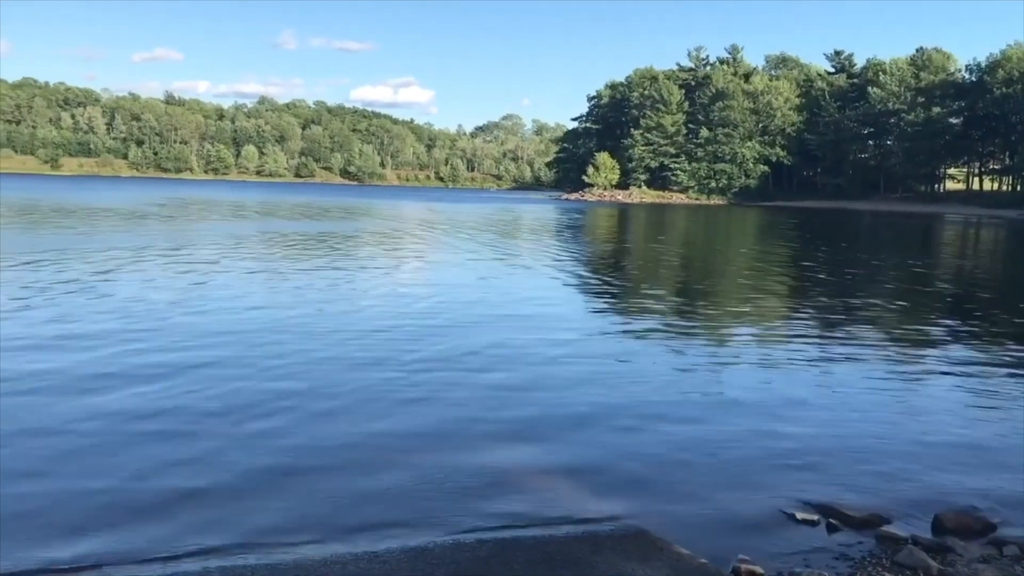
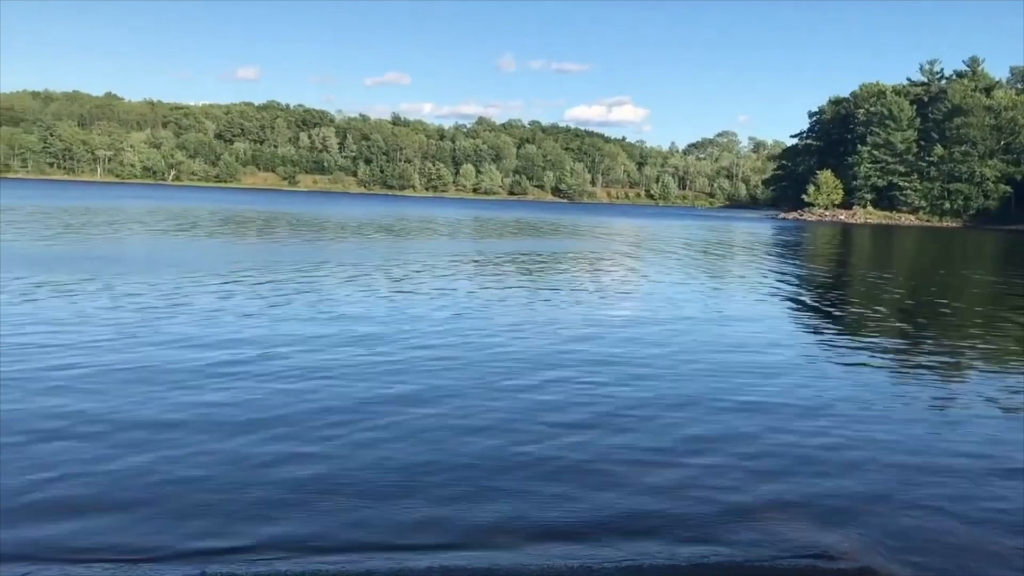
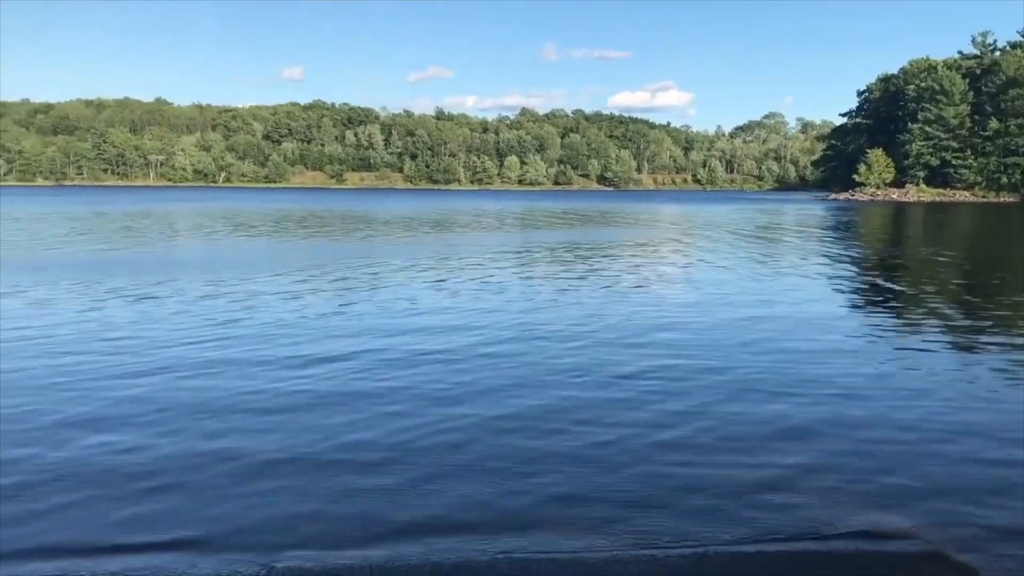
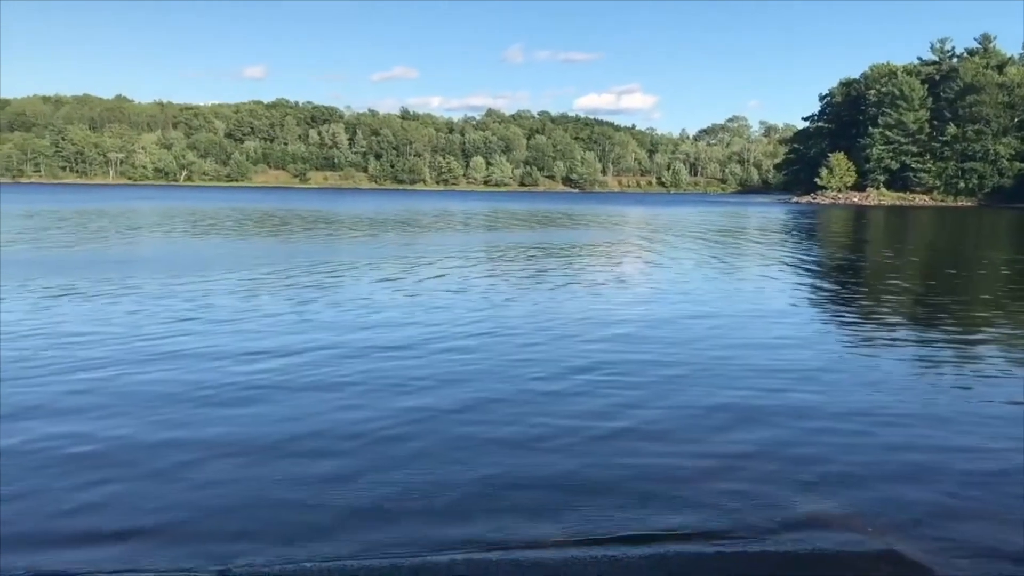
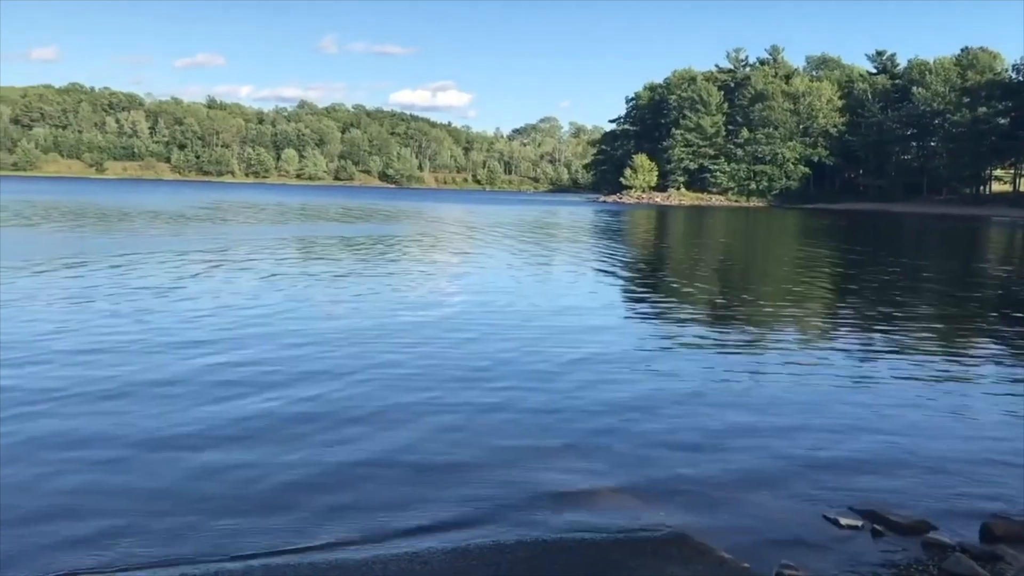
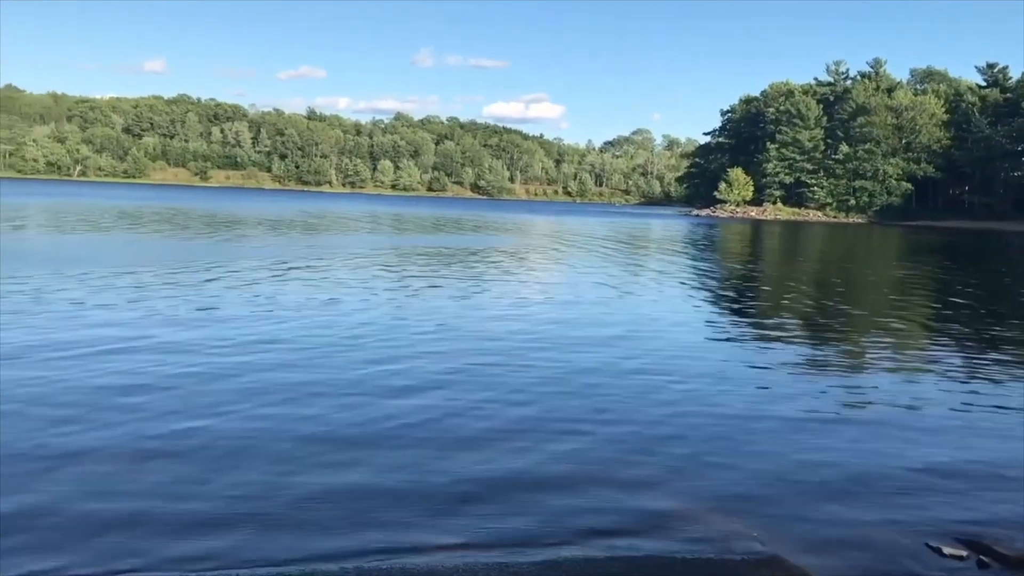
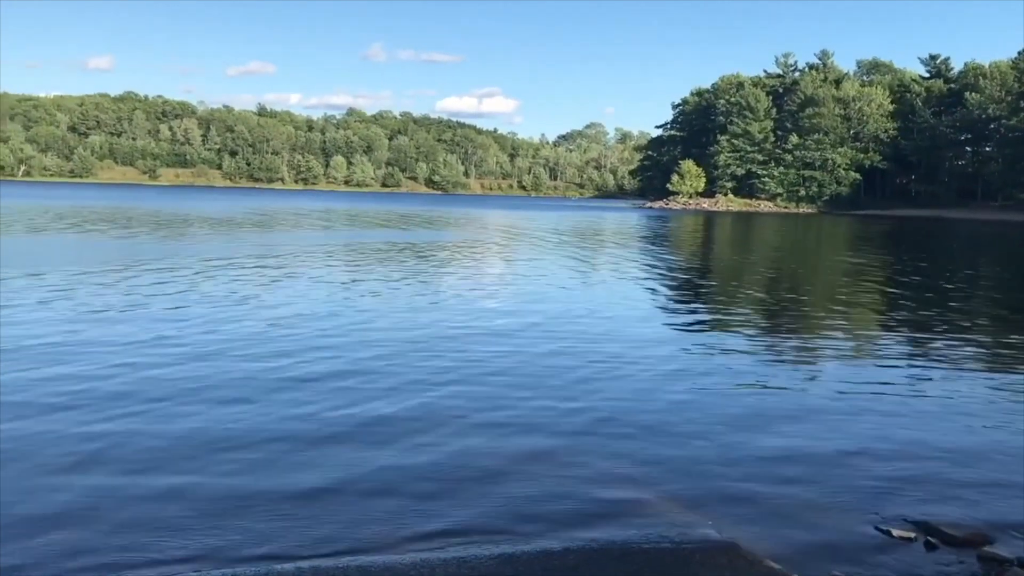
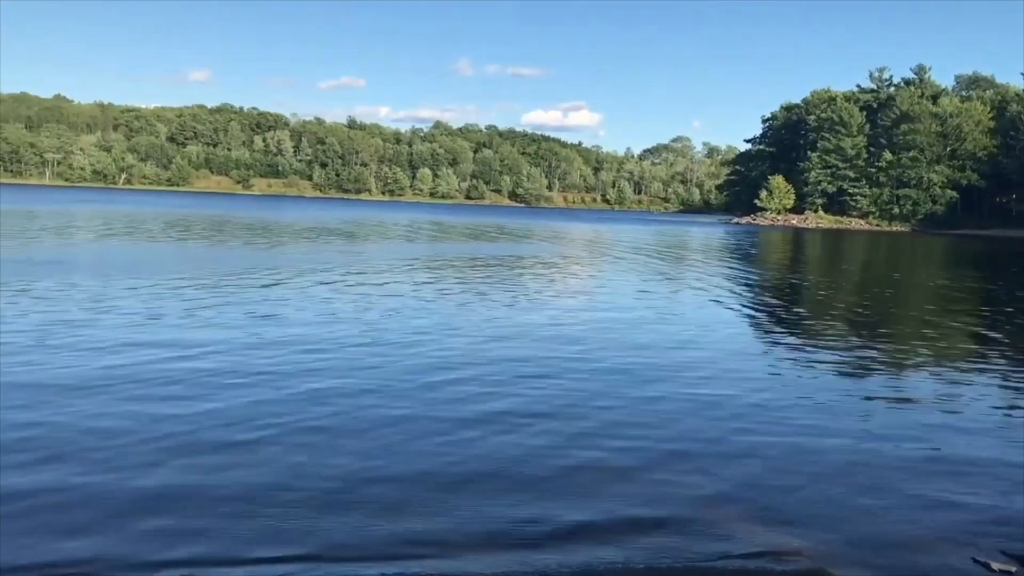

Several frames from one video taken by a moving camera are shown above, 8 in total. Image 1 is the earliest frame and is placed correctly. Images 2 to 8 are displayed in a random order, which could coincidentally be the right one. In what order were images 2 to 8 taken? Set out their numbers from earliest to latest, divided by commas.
5, 7, 6, 8, 2, 4, 3
